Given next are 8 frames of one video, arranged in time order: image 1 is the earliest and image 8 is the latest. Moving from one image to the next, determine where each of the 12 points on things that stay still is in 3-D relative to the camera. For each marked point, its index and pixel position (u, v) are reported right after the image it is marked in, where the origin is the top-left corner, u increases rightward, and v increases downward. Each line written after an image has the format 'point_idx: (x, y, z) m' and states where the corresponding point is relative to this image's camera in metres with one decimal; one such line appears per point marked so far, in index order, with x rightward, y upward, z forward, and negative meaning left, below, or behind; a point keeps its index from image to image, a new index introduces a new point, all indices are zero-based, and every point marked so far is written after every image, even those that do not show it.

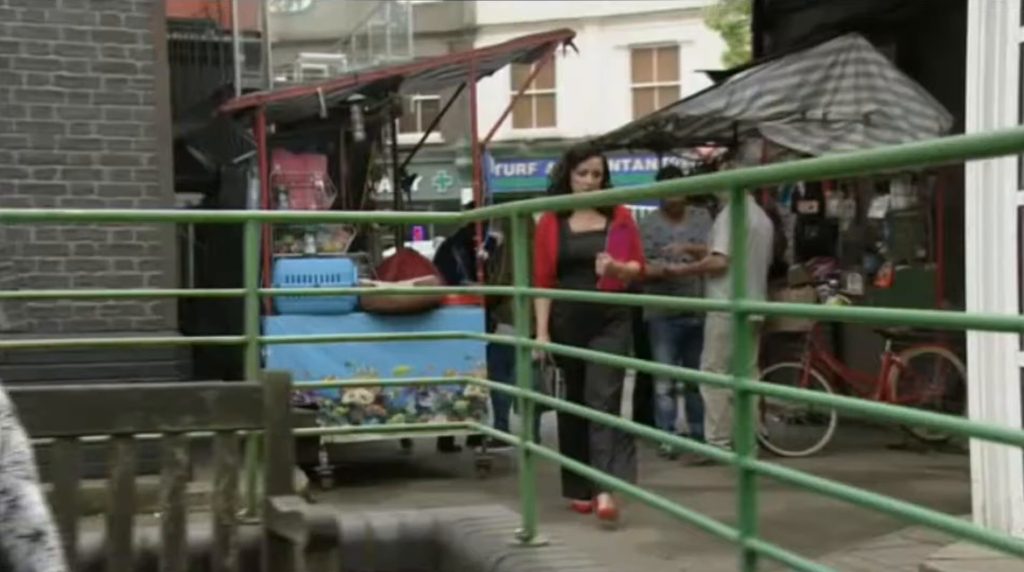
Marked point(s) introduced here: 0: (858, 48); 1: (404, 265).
0: (+1.4, +1.0, +6.6) m
1: (-0.4, +0.1, +6.9) m
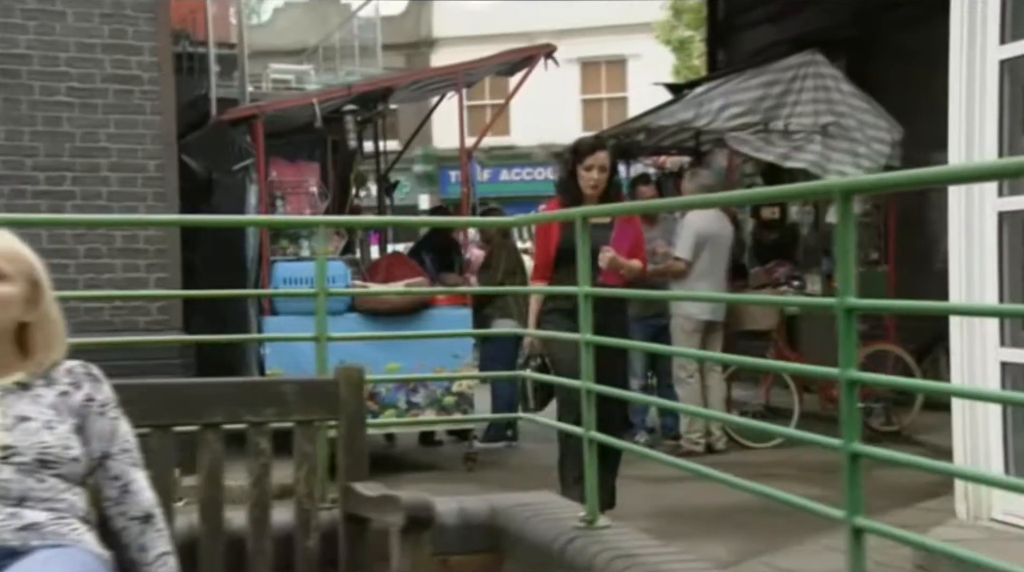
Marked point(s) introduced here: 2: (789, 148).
0: (+1.3, +1.0, +7.0) m
1: (-0.5, +0.1, +7.2) m
2: (+1.2, +0.6, +7.0) m
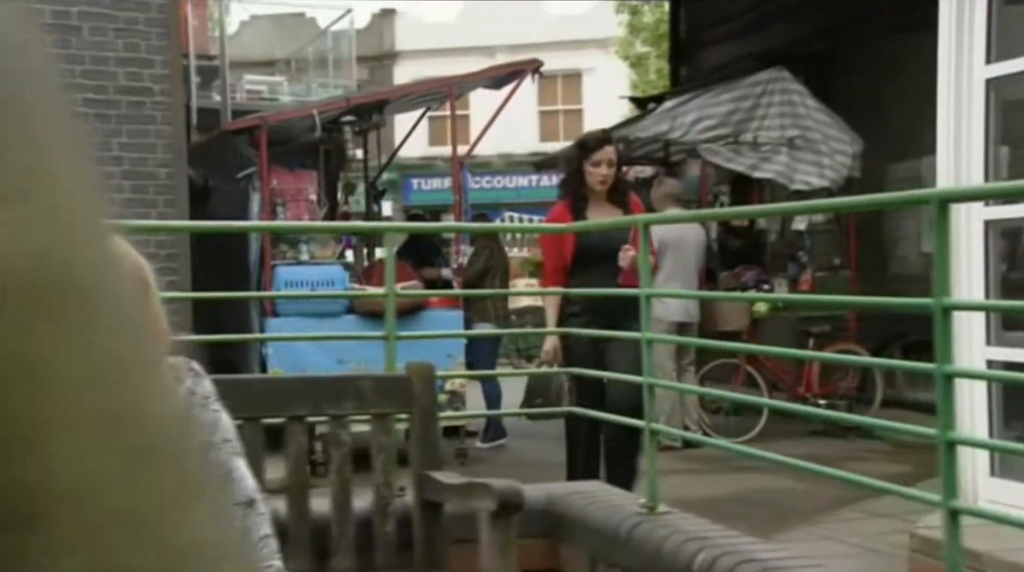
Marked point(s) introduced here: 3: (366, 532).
0: (+1.3, +1.0, +7.5) m
1: (-0.6, +0.1, +7.4) m
2: (+1.1, +0.6, +7.4) m
3: (-0.4, -0.6, +3.9) m
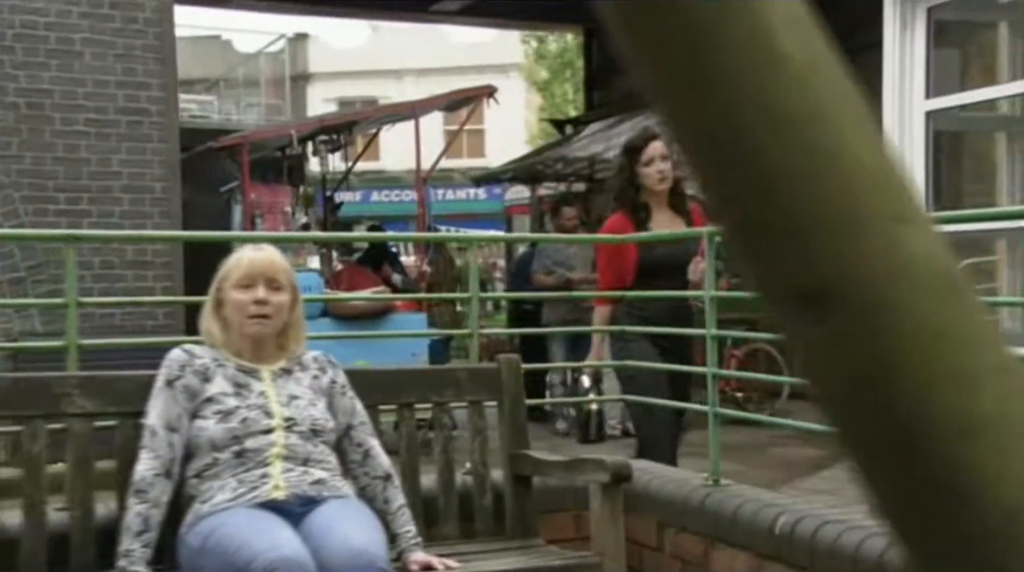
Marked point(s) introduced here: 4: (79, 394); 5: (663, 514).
0: (+1.0, +1.0, +8.3) m
1: (-0.8, 0.0, +8.0) m
2: (+0.9, +0.6, +8.2) m
3: (-0.1, -0.6, +4.6) m
4: (-1.2, -0.3, +4.2) m
5: (+0.5, -0.7, +4.6) m
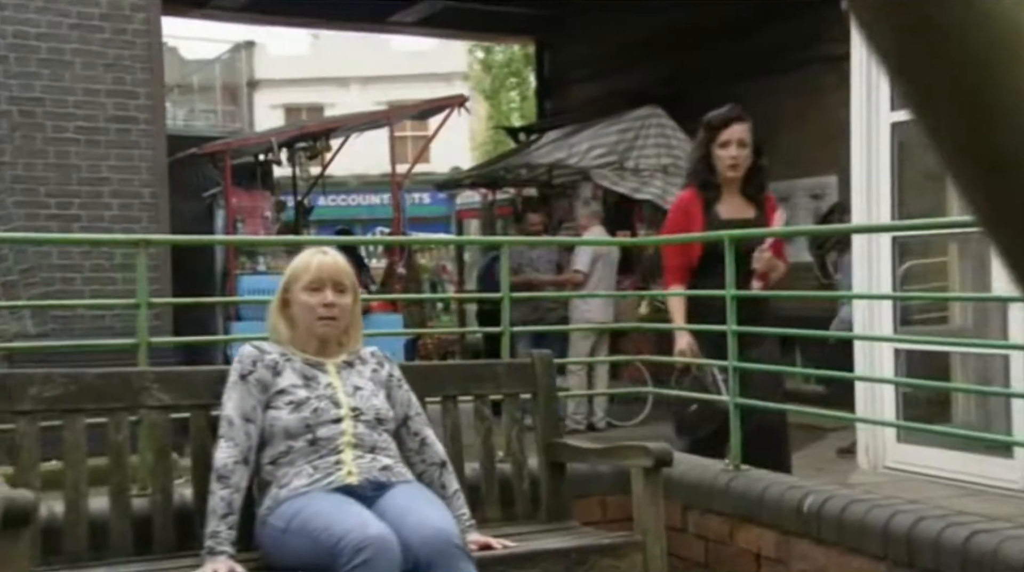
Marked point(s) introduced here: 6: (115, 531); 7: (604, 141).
0: (+0.8, +1.0, +8.8) m
1: (-1.0, 0.0, +8.3) m
2: (+0.7, +0.6, +8.7) m
3: (0.0, -0.6, +4.9) m
4: (-1.0, -0.3, +4.5) m
5: (+0.6, -0.7, +5.0) m
6: (-1.1, -0.7, +4.4) m
7: (+0.5, +0.8, +8.8) m
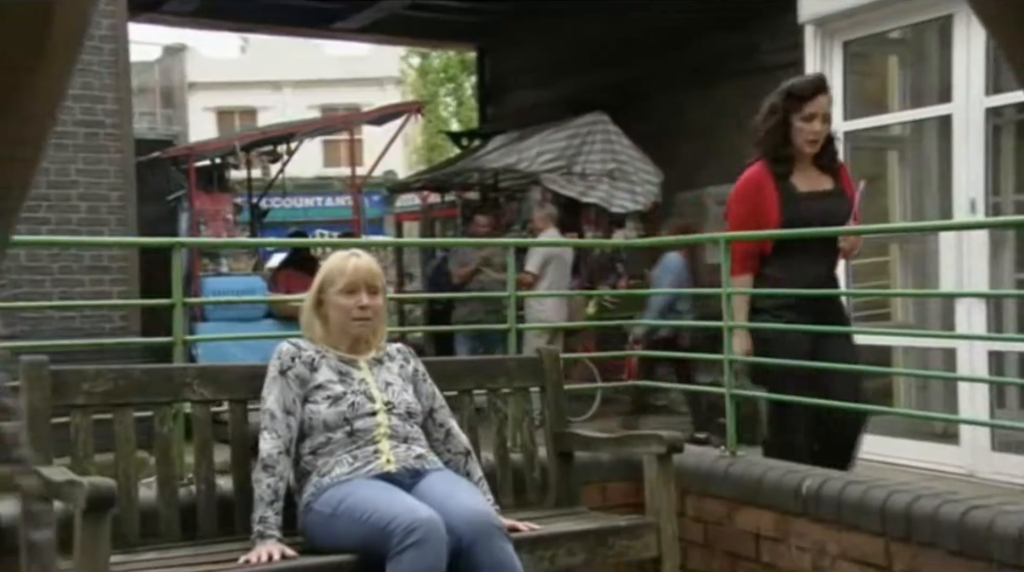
0: (+0.5, +1.0, +9.1) m
1: (-1.2, 0.0, +8.6) m
2: (+0.4, +0.6, +9.0) m
3: (0.0, -0.6, +5.2) m
4: (-1.0, -0.3, +4.7) m
5: (+0.6, -0.7, +5.4) m
6: (-1.1, -0.7, +4.7) m
7: (+0.3, +0.8, +9.2) m
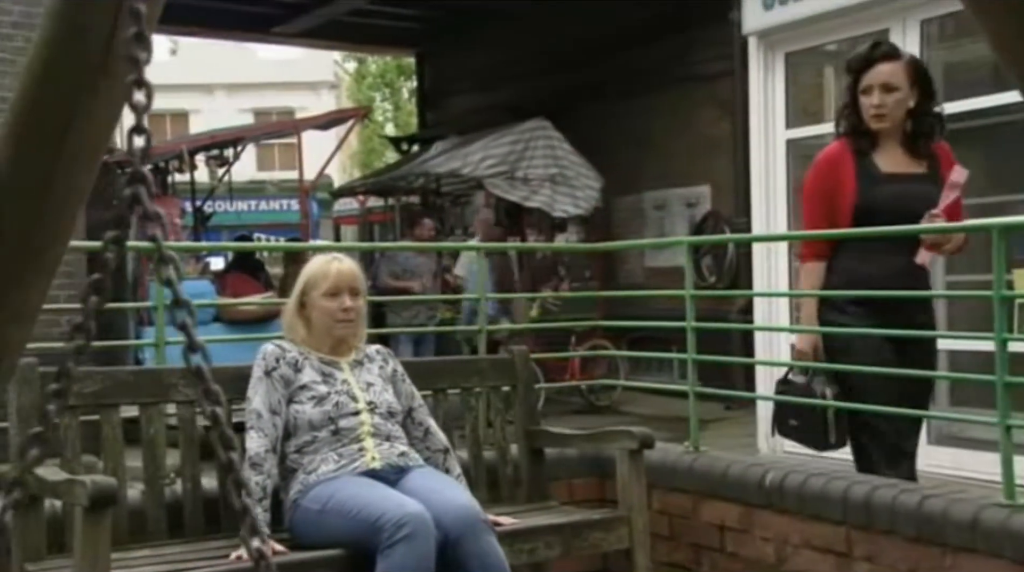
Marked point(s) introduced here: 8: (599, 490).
0: (+0.2, +0.9, +9.3) m
1: (-1.5, 0.0, +8.7) m
2: (+0.1, +0.6, +9.2) m
3: (-0.1, -0.6, +5.4) m
4: (-1.0, -0.3, +4.8) m
5: (+0.5, -0.7, +5.6) m
6: (-1.1, -0.7, +4.8) m
7: (-0.1, +0.8, +9.3) m
8: (+0.3, -0.8, +5.8) m
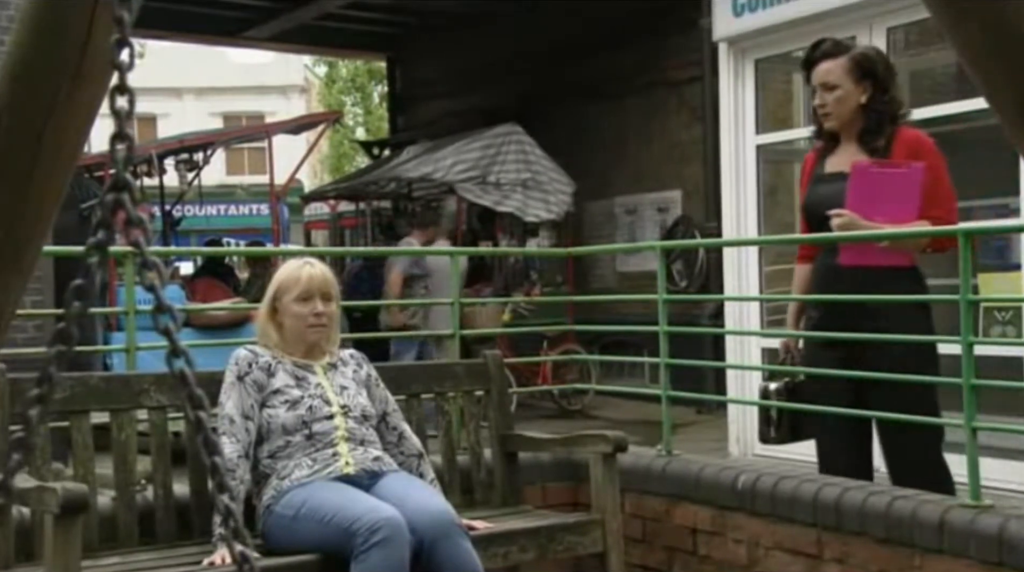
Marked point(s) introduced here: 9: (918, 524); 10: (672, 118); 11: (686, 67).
0: (0.0, +0.9, +9.3) m
1: (-1.7, 0.0, +8.6) m
2: (-0.1, +0.5, +9.2) m
3: (-0.2, -0.7, +5.4) m
4: (-1.1, -0.3, +4.8) m
5: (+0.4, -0.7, +5.6) m
6: (-1.2, -0.7, +4.8) m
7: (-0.3, +0.8, +9.3) m
8: (+0.2, -0.8, +5.8) m
9: (+1.2, -0.7, +4.6) m
10: (+0.9, +1.0, +9.2) m
11: (+1.0, +1.3, +8.9) m
